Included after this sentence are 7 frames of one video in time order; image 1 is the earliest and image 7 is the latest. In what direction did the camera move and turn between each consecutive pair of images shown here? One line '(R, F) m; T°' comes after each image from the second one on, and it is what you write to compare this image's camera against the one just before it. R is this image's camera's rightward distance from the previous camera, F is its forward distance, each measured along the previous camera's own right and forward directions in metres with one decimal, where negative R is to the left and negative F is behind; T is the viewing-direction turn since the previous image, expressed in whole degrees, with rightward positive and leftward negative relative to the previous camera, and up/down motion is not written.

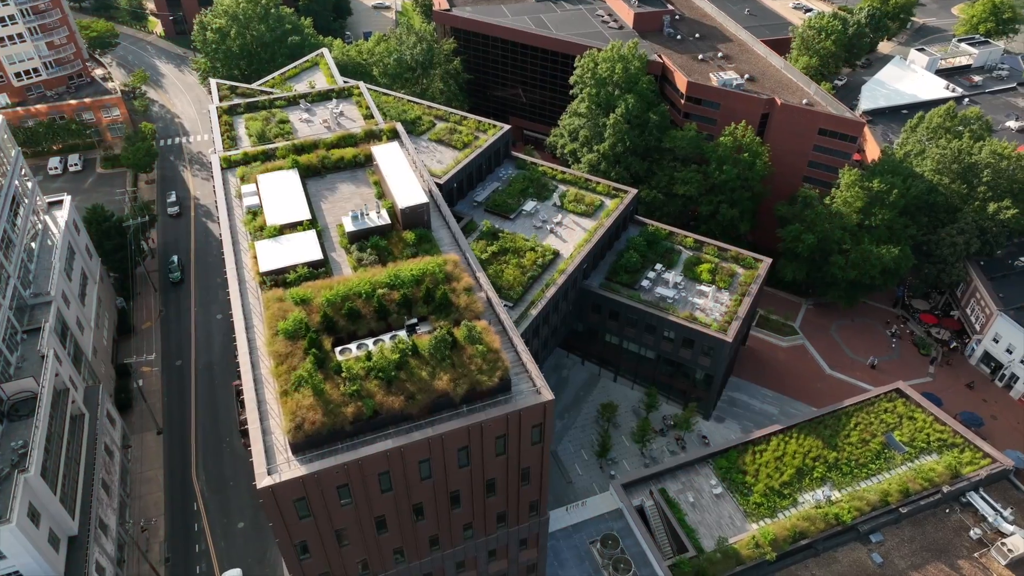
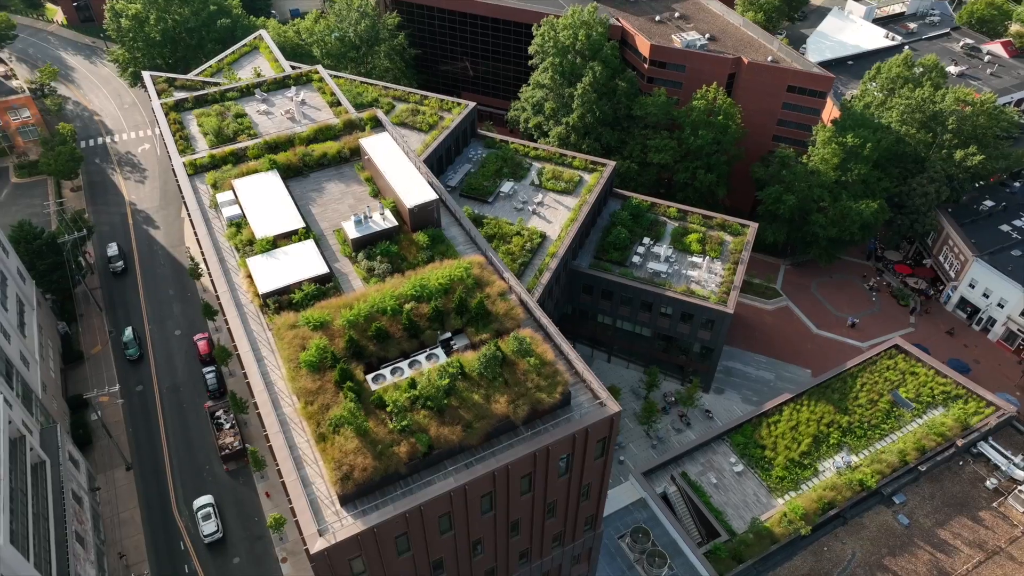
(-4.7, +3.6) m; +5°
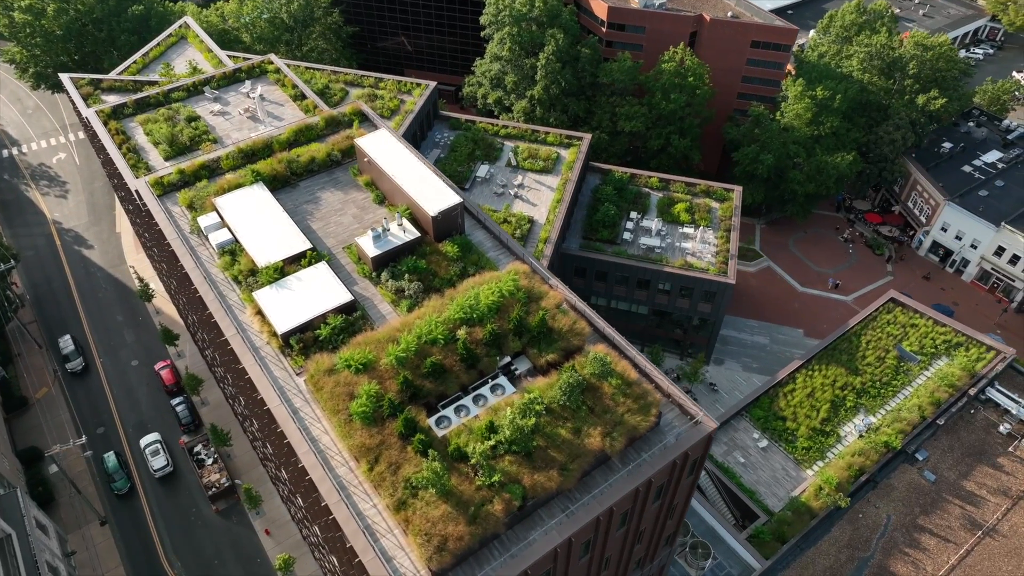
(-5.1, +3.8) m; +6°
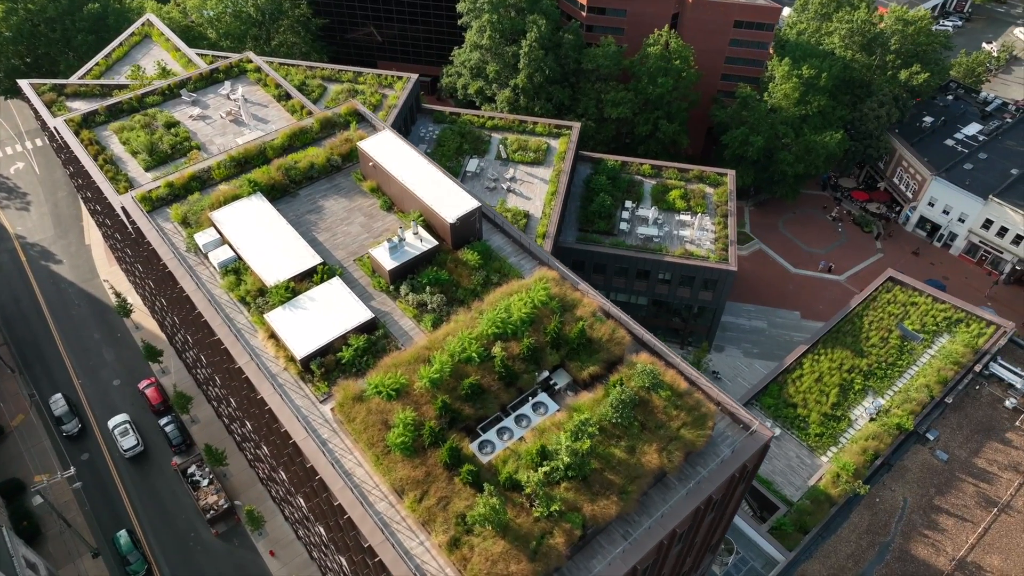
(-2.5, +1.7) m; +3°
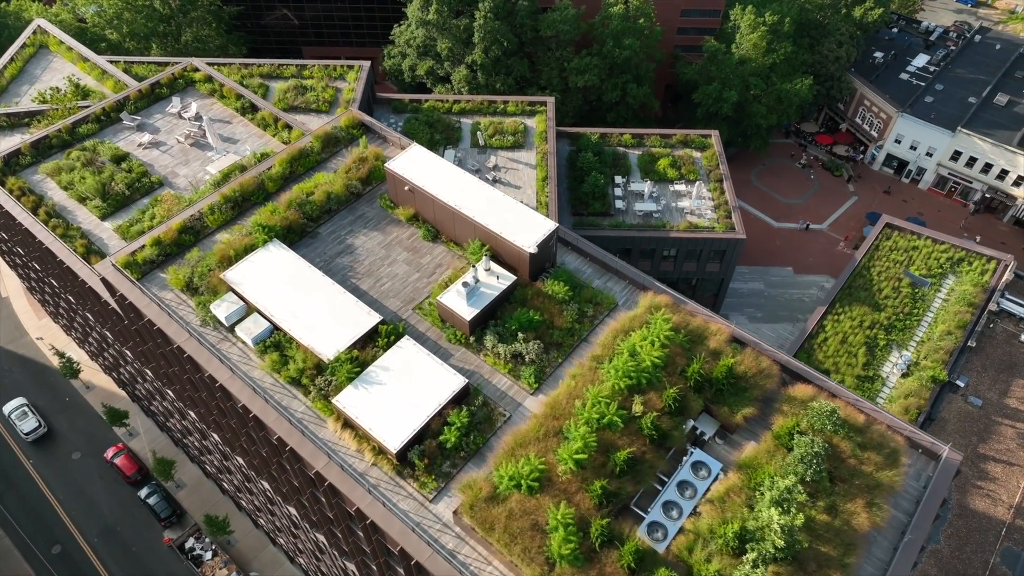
(-6.3, +4.9) m; +6°
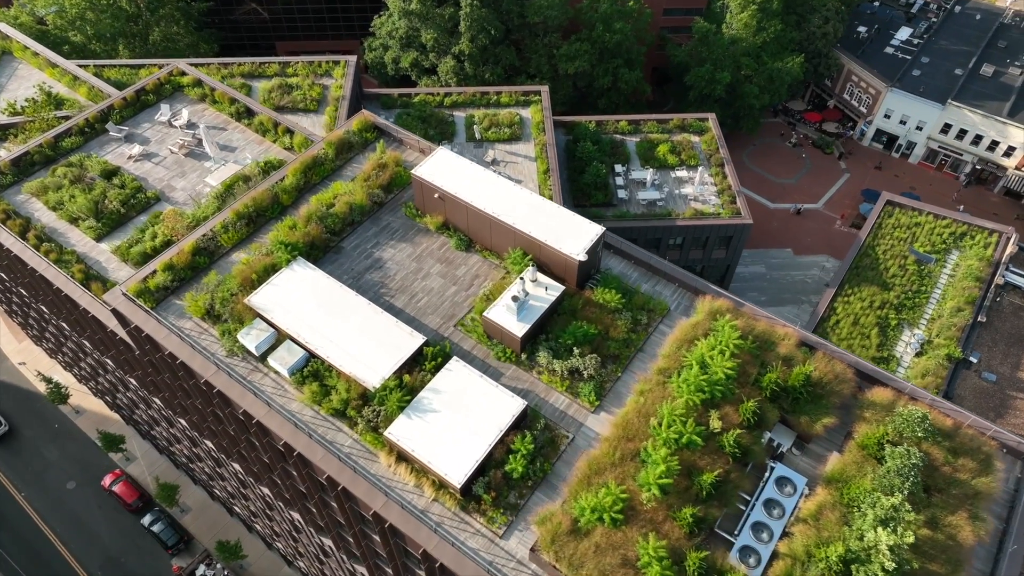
(-2.6, +1.6) m; +2°
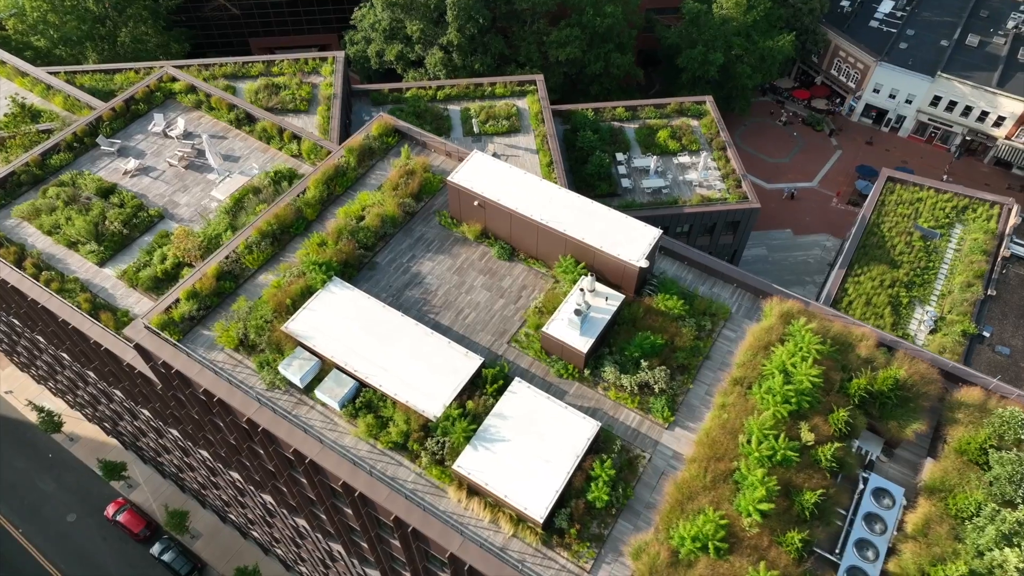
(-2.7, +1.5) m; +2°
